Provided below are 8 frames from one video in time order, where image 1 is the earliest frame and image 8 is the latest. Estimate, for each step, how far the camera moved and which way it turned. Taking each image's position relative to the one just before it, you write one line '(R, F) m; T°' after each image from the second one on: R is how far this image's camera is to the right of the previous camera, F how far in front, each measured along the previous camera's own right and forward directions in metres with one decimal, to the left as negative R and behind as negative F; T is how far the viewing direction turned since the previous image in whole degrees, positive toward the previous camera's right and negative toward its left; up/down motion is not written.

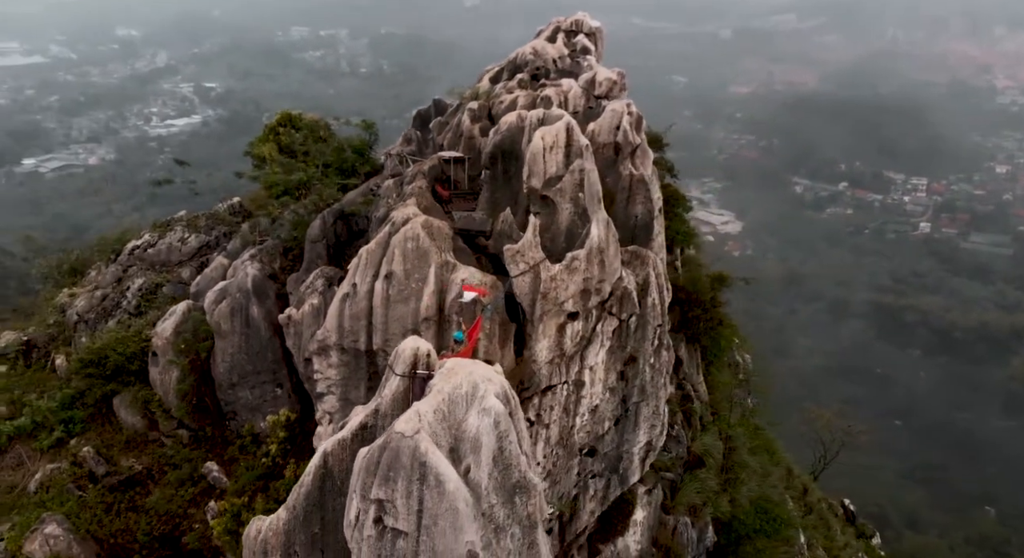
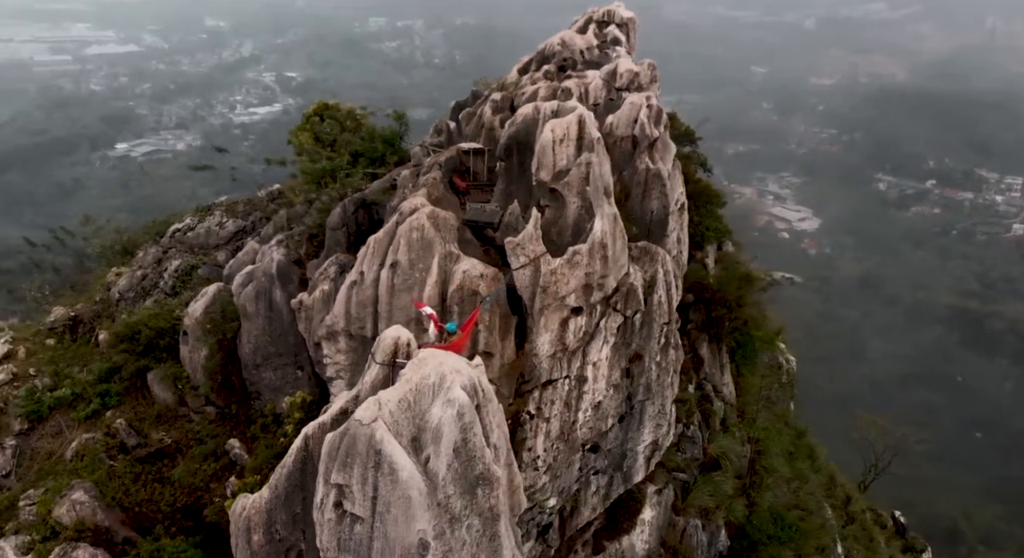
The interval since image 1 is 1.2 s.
(+1.0, +0.1) m; -5°
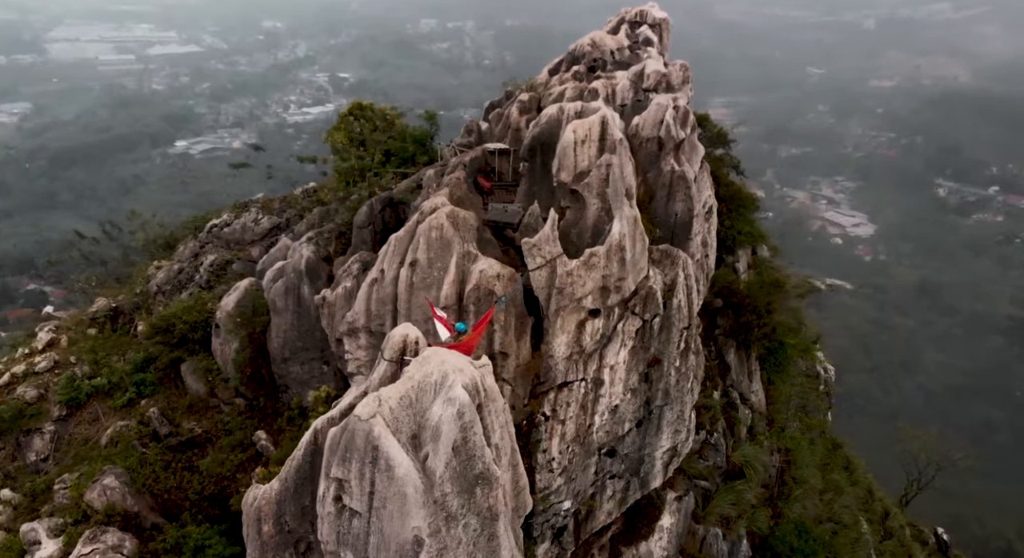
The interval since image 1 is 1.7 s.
(+0.4, 0.0) m; -3°
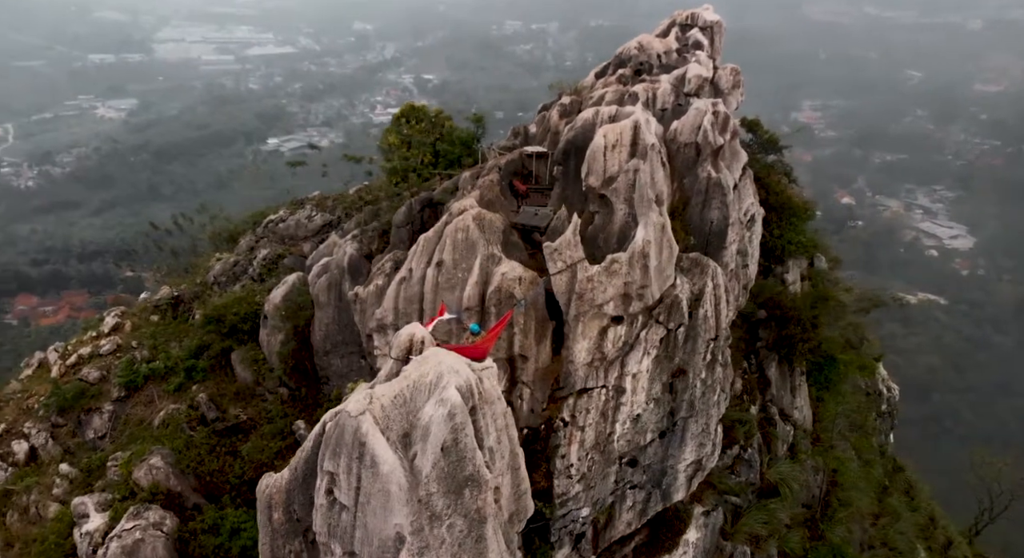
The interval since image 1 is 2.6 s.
(+0.8, 0.0) m; -6°
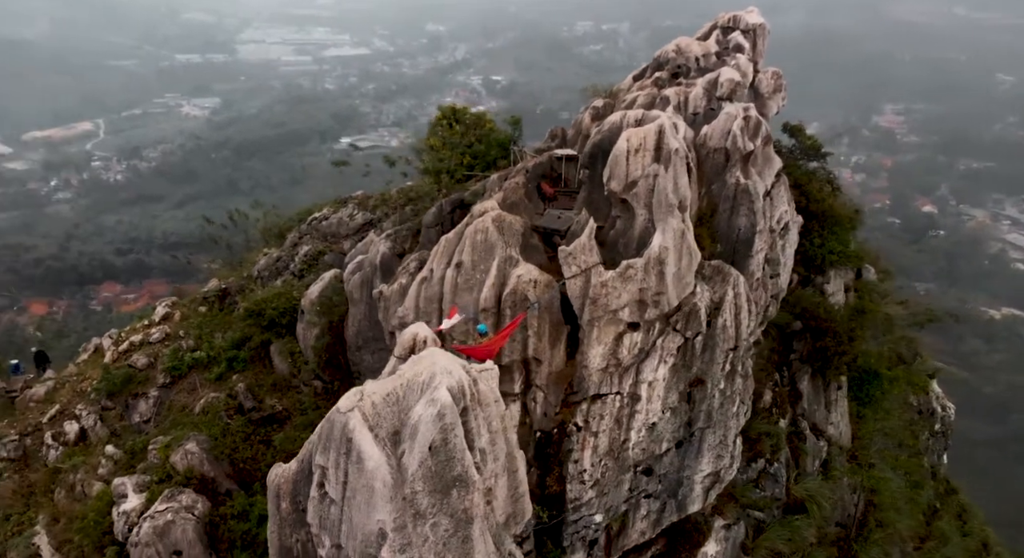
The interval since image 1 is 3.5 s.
(+0.7, 0.0) m; -5°
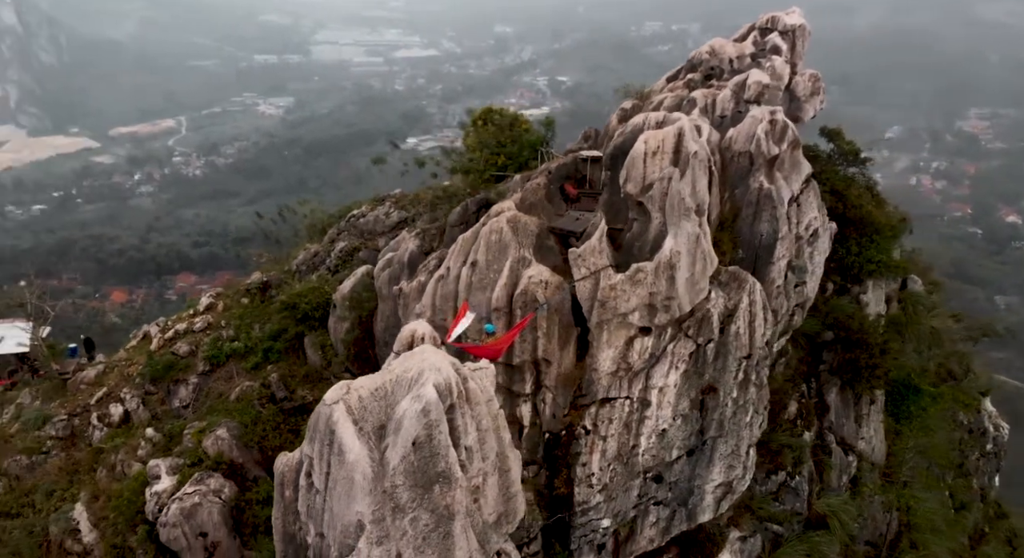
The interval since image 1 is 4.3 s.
(+0.8, 0.0) m; -4°
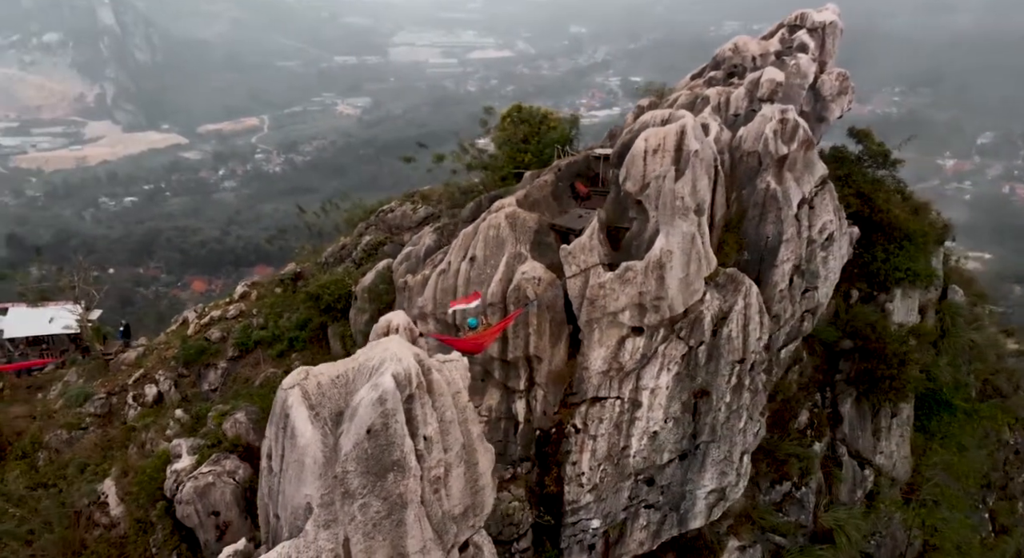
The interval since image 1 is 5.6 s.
(+1.2, 0.0) m; -5°
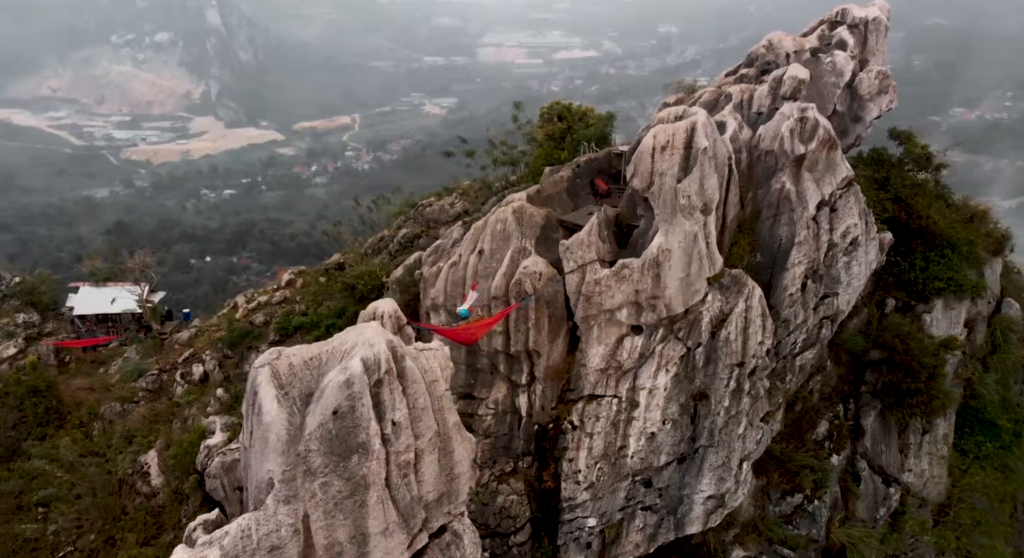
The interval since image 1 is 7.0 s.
(+1.2, 0.0) m; -6°
